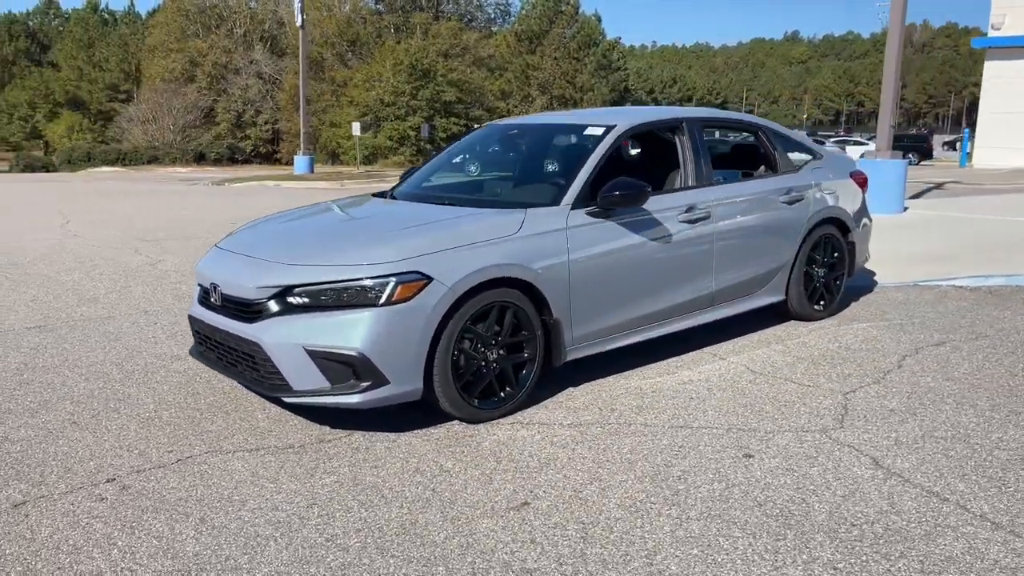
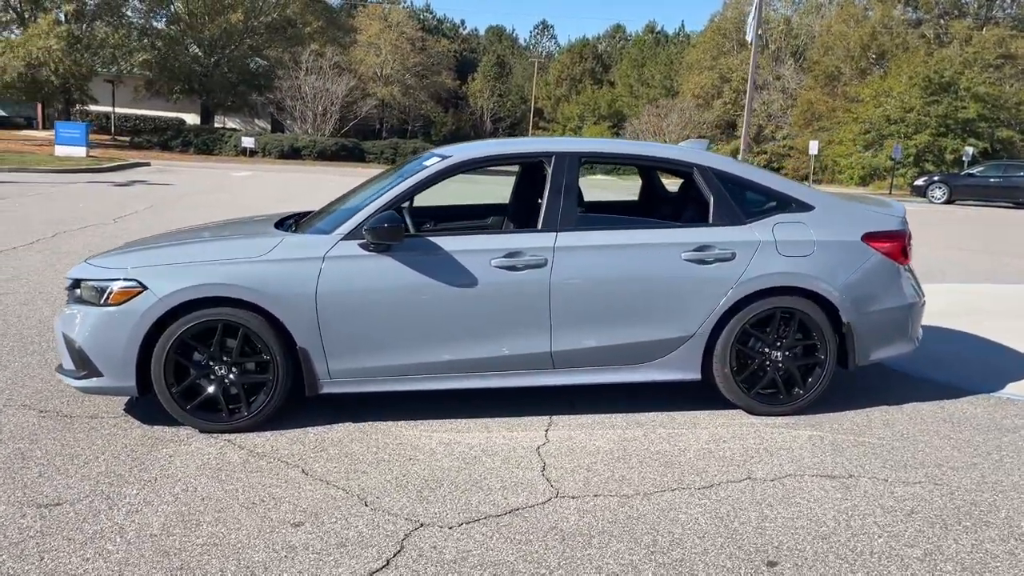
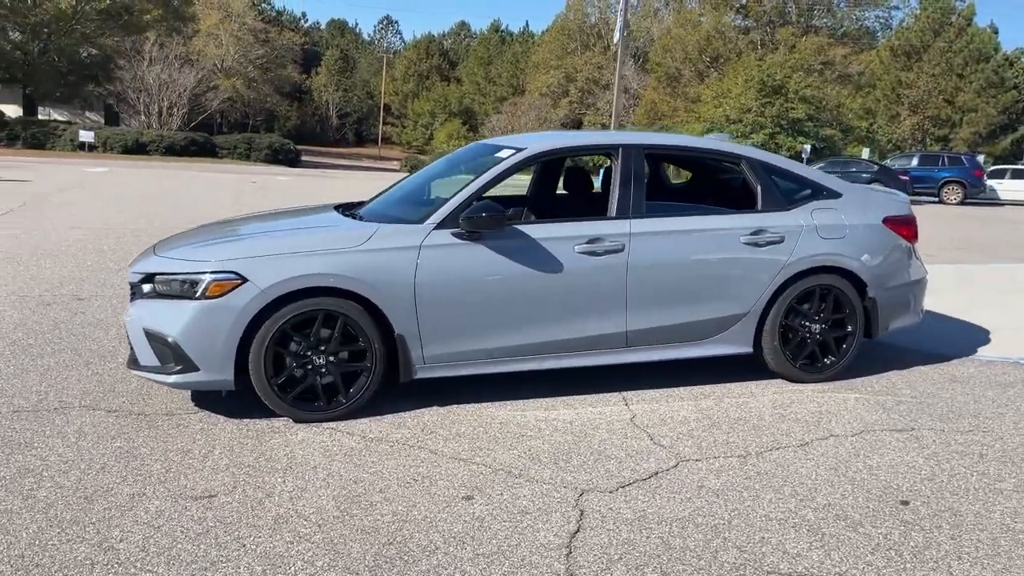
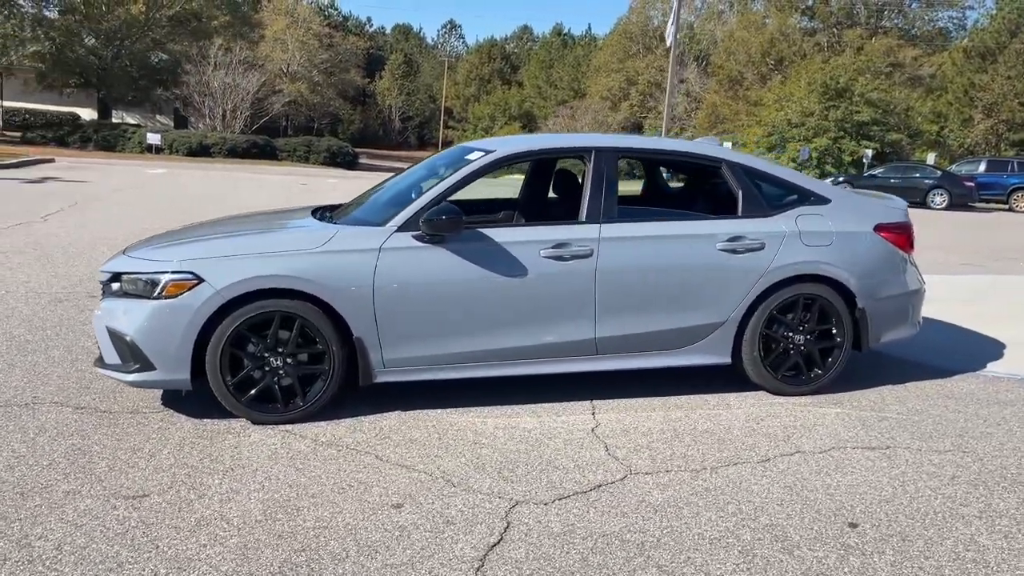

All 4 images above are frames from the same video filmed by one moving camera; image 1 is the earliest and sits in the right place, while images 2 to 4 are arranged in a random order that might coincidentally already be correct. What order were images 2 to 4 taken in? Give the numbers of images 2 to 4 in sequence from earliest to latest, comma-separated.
3, 4, 2
